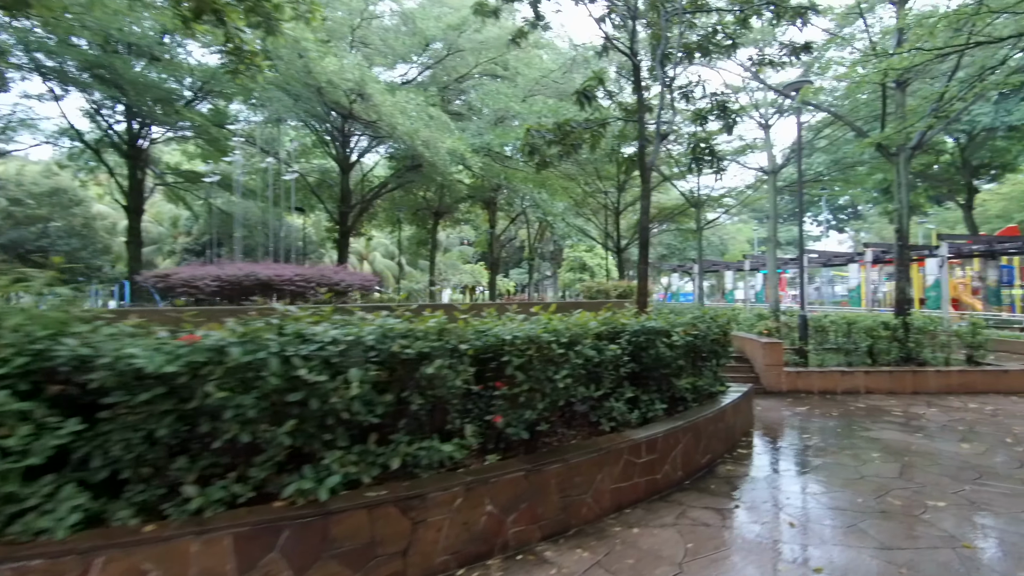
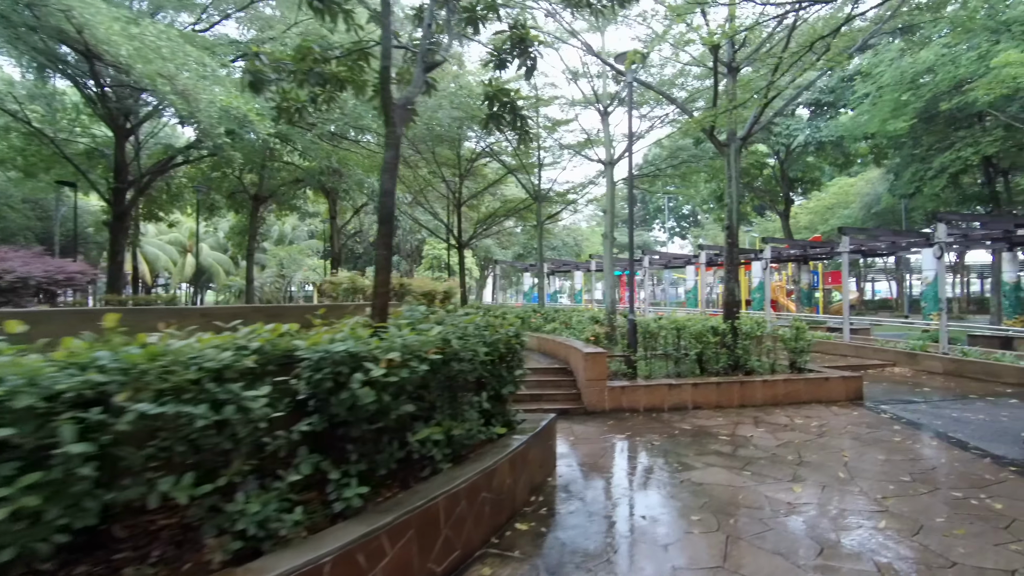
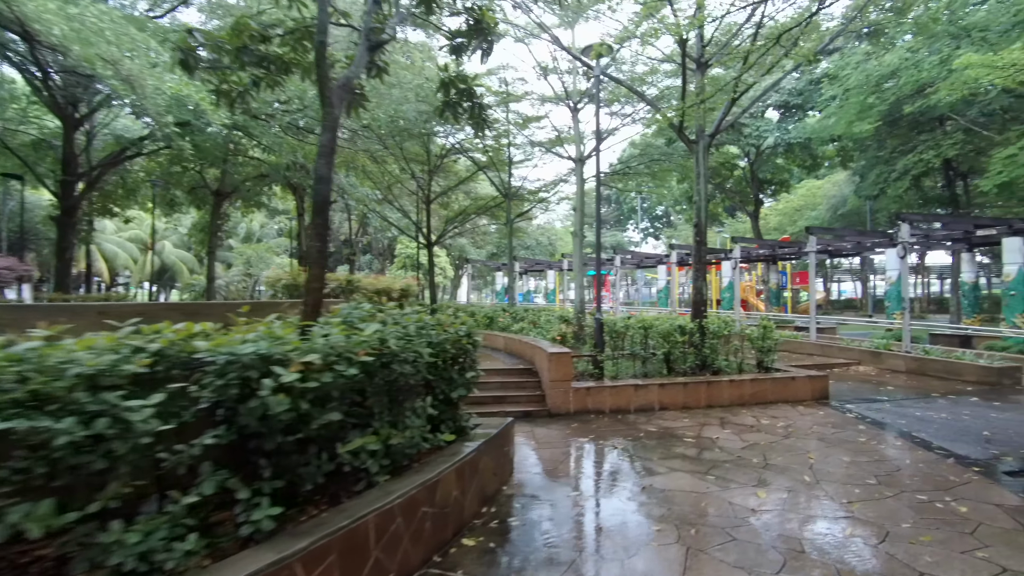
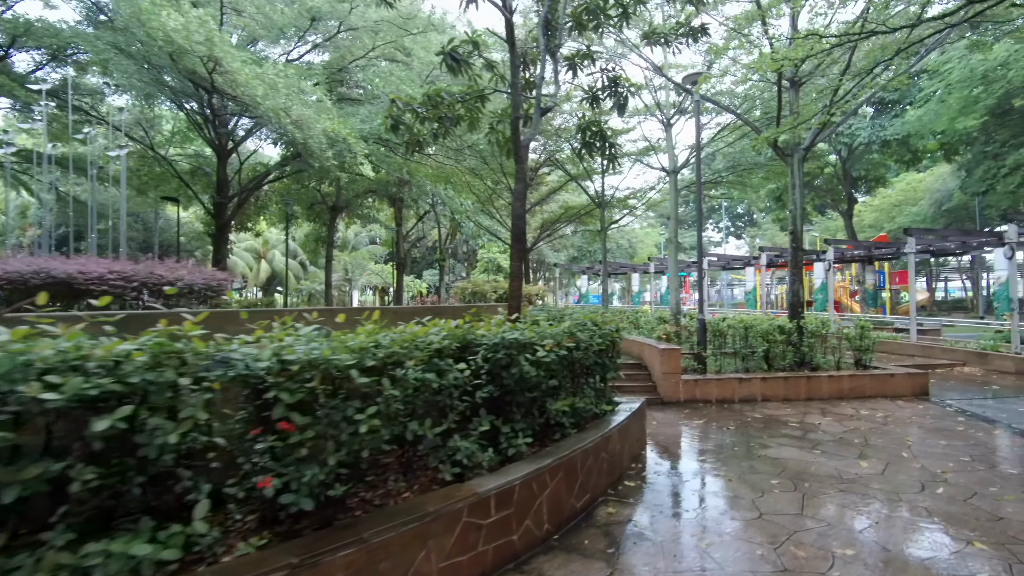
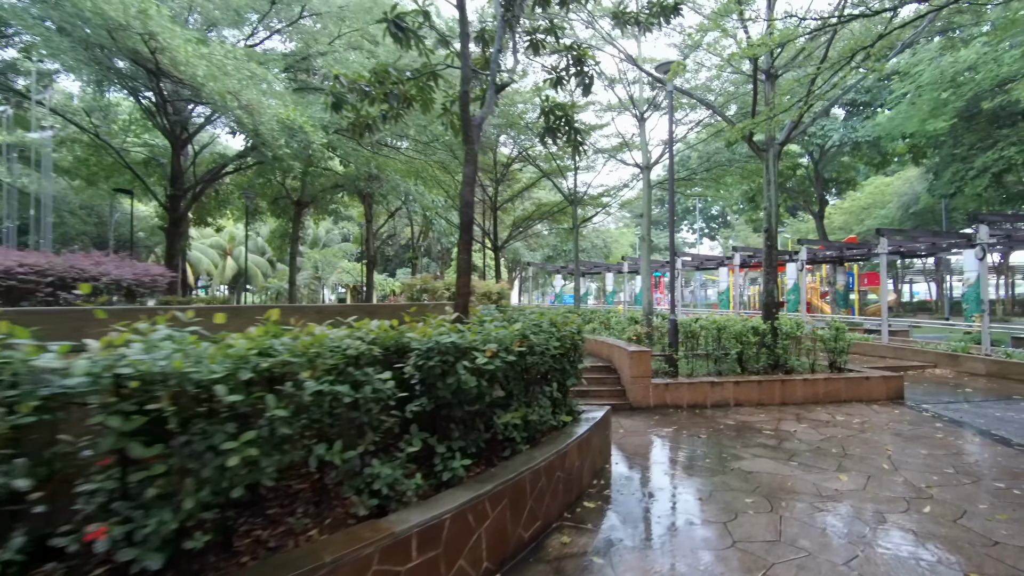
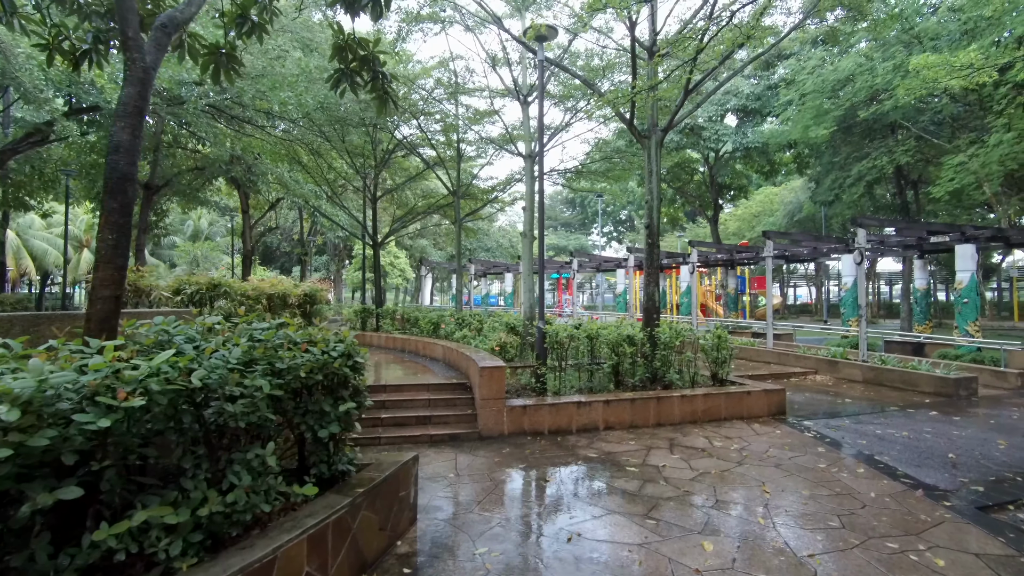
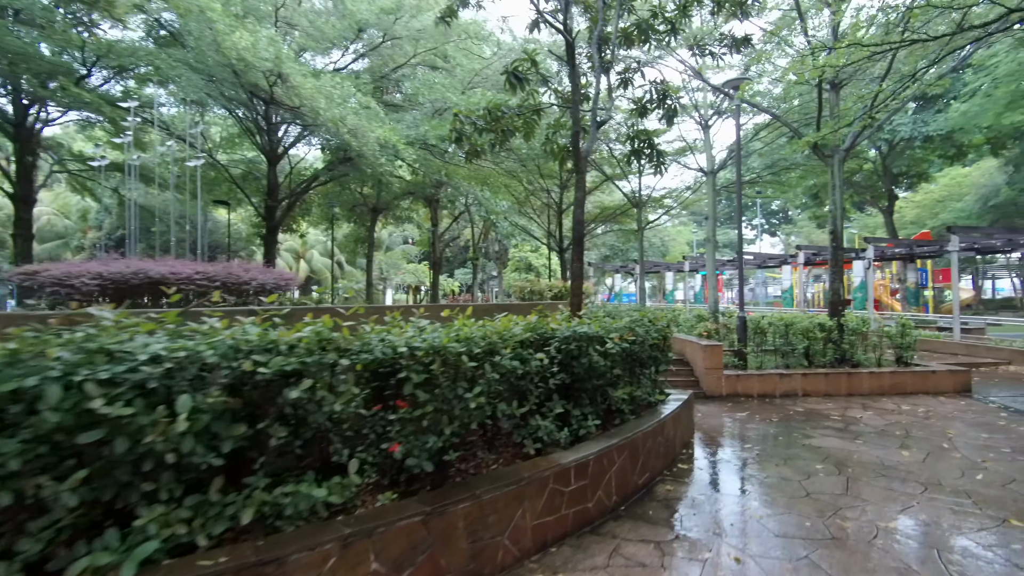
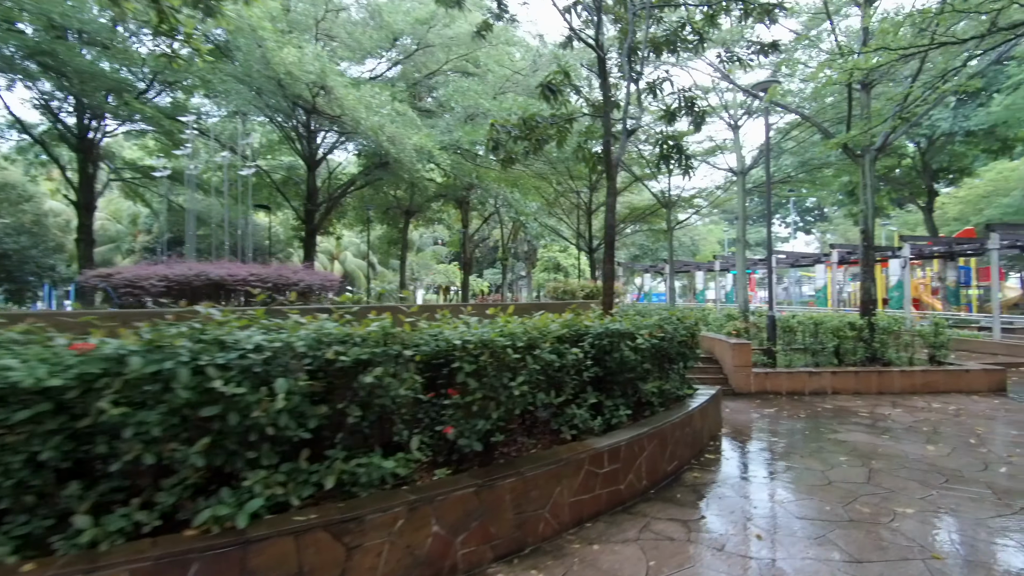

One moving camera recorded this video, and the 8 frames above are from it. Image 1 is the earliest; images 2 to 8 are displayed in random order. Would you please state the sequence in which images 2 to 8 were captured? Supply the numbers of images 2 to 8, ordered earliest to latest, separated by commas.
8, 7, 4, 5, 2, 3, 6
